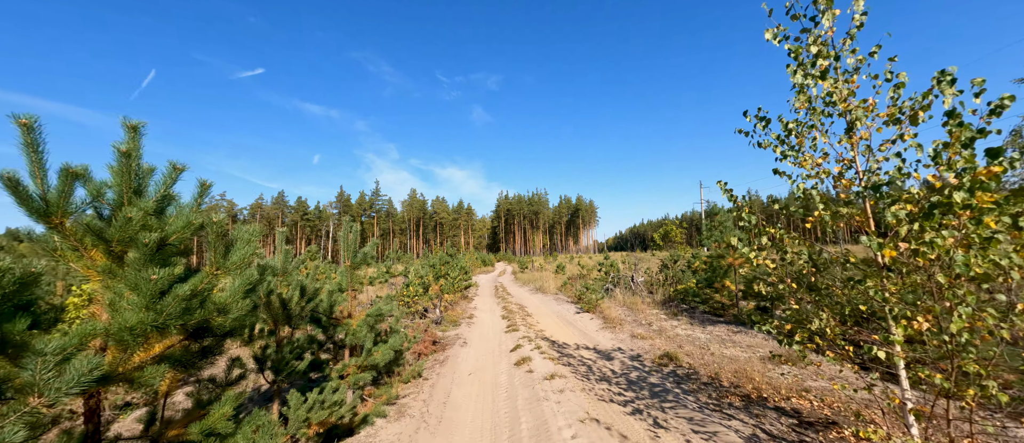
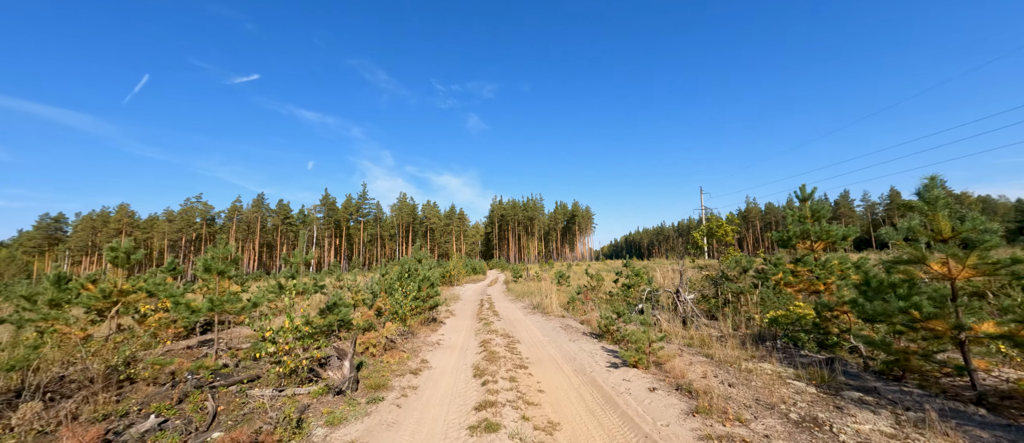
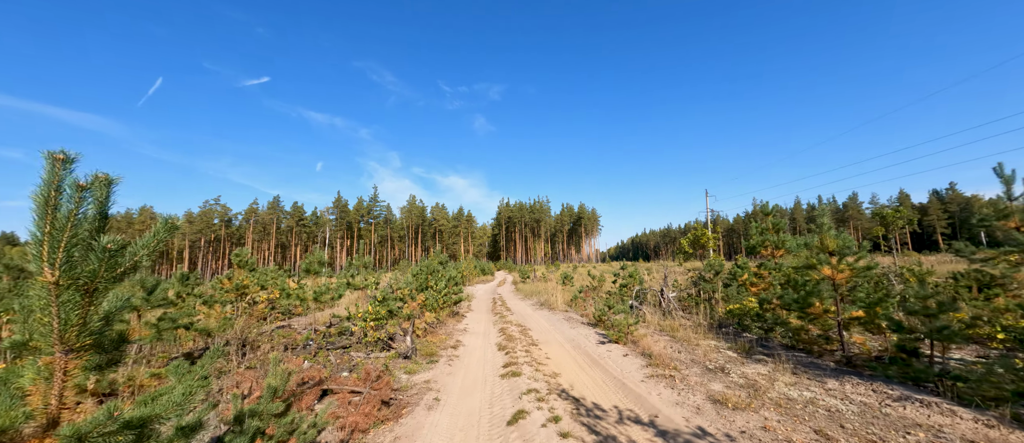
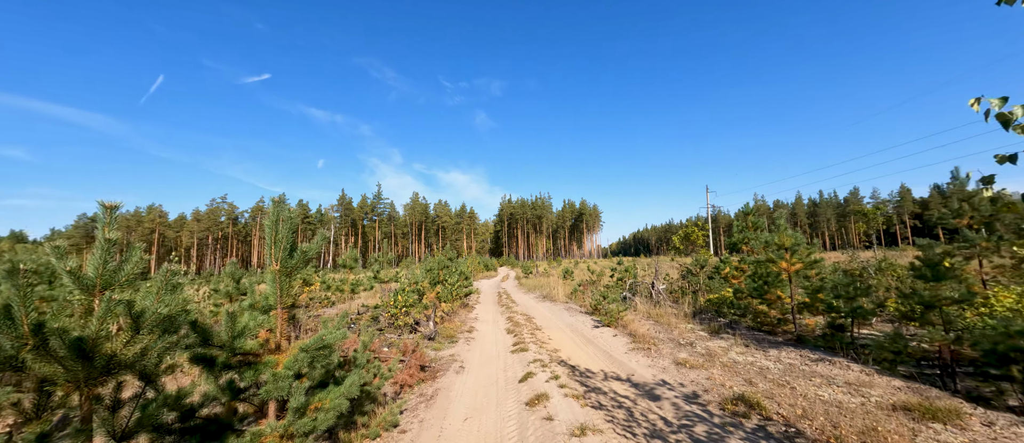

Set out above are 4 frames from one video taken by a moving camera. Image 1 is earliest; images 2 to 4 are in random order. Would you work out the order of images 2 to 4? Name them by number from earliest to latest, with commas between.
4, 3, 2
